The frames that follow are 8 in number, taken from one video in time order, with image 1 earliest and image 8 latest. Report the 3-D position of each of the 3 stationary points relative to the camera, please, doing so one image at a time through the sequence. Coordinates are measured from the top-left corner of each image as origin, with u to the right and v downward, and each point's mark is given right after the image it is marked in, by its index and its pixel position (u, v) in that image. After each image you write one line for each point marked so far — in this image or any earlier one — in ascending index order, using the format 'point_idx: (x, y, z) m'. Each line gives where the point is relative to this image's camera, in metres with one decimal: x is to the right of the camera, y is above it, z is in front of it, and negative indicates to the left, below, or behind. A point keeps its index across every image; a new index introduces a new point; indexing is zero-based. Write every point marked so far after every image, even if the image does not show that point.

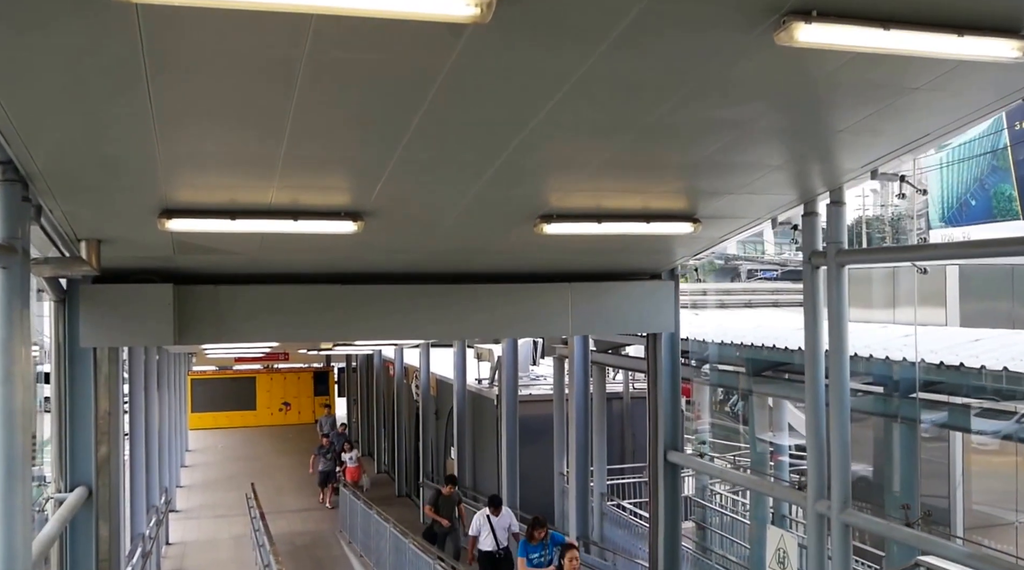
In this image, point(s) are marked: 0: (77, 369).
0: (-3.2, -0.6, +6.4) m
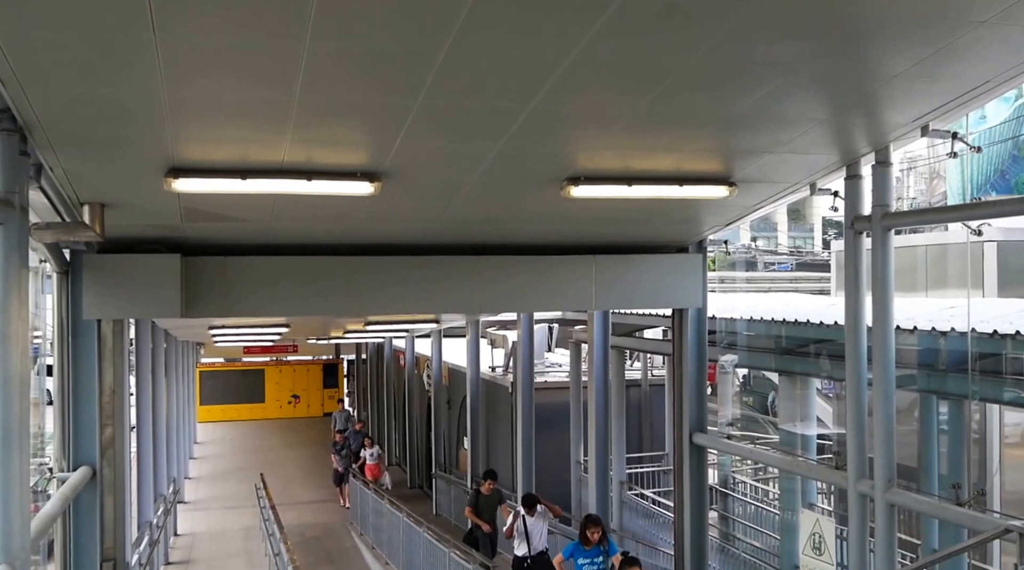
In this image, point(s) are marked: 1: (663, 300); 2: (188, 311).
0: (-3.1, -0.4, +6.1) m
1: (+1.2, -0.1, +6.9) m
2: (-2.3, -0.2, +6.1) m
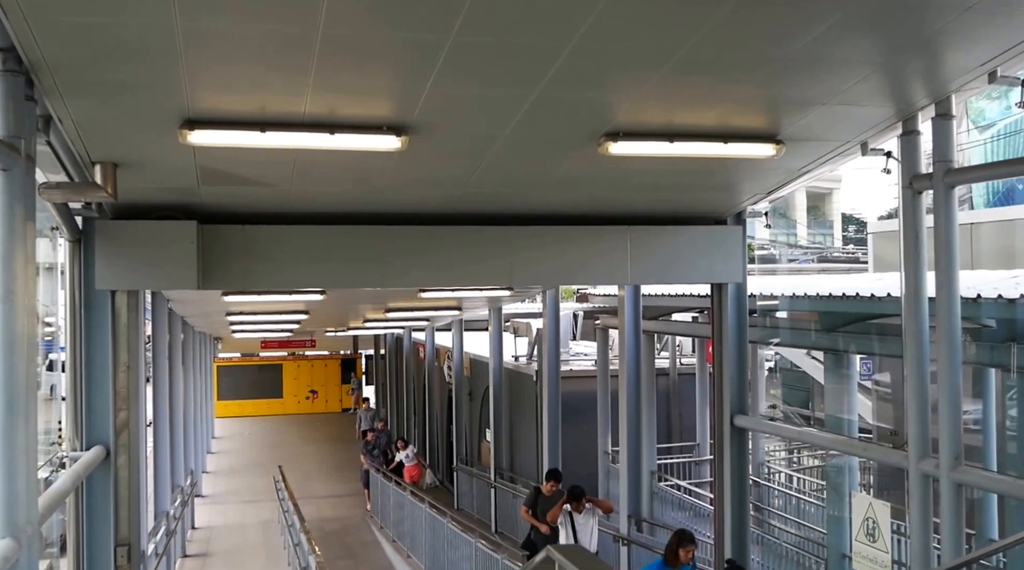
0: (-2.8, -0.2, +5.9) m
1: (+1.5, +0.1, +6.6) m
2: (-2.0, 0.0, +5.8) m
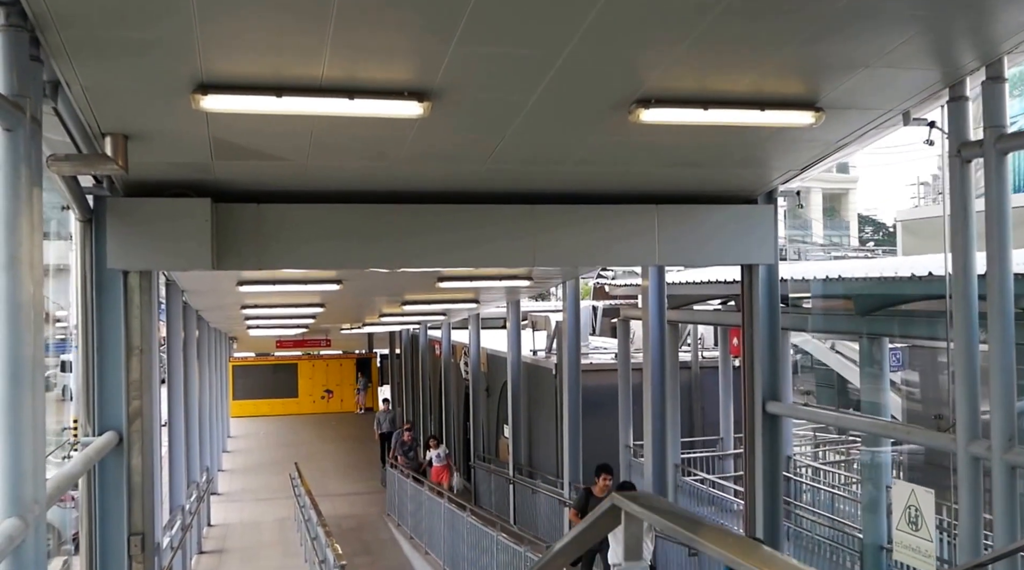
0: (-2.7, -0.1, +5.7) m
1: (+1.6, +0.2, +6.3) m
2: (-1.9, +0.1, +5.6) m
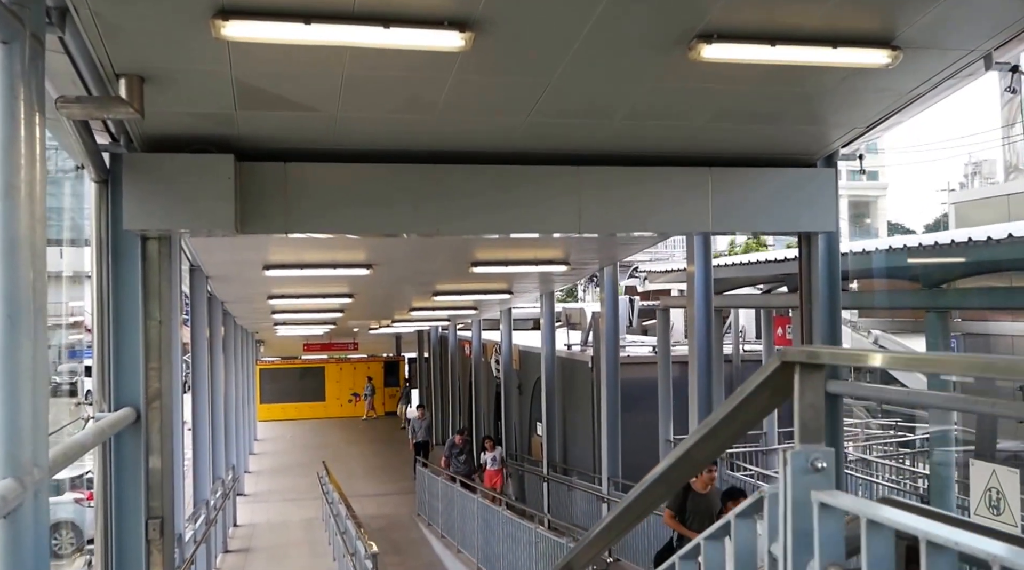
0: (-2.4, +0.1, +5.4) m
1: (+1.9, +0.4, +5.9) m
2: (-1.6, +0.4, +5.2) m
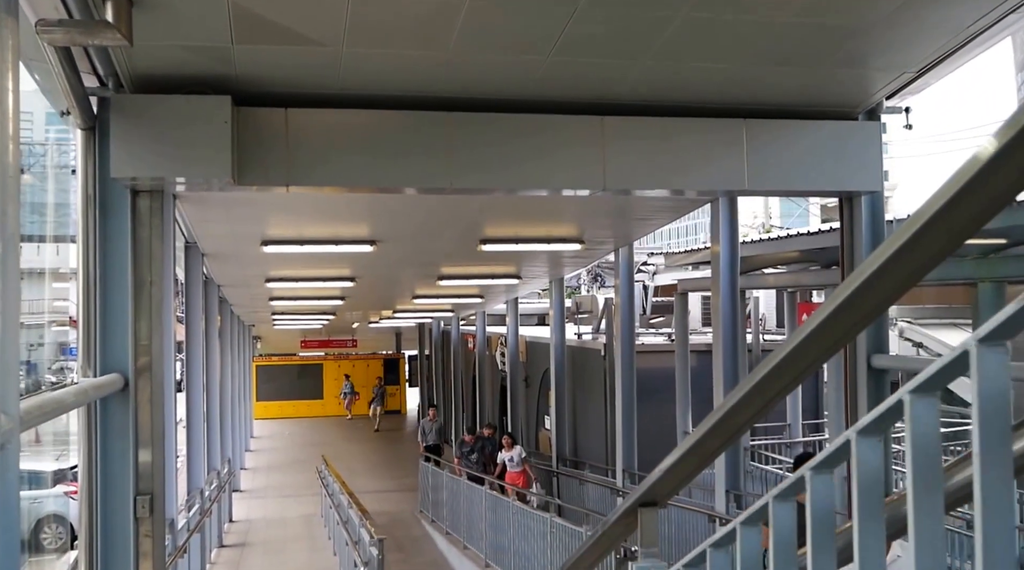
0: (-2.3, +0.4, +4.9) m
1: (+2.0, +0.7, +5.5) m
2: (-1.5, +0.6, +4.8) m
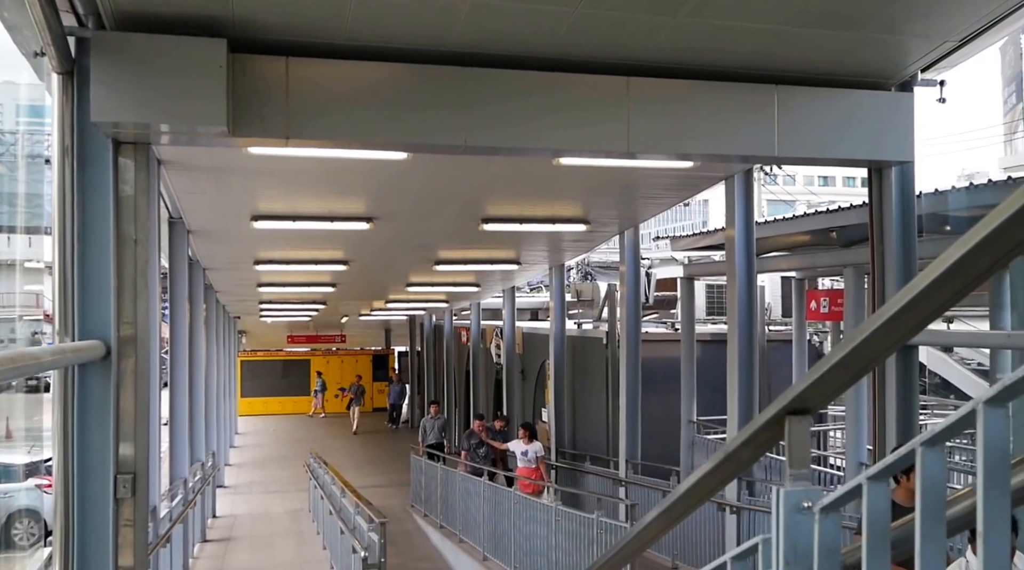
0: (-2.2, +0.6, +4.6) m
1: (+2.1, +0.8, +5.2) m
2: (-1.4, +0.8, +4.4) m
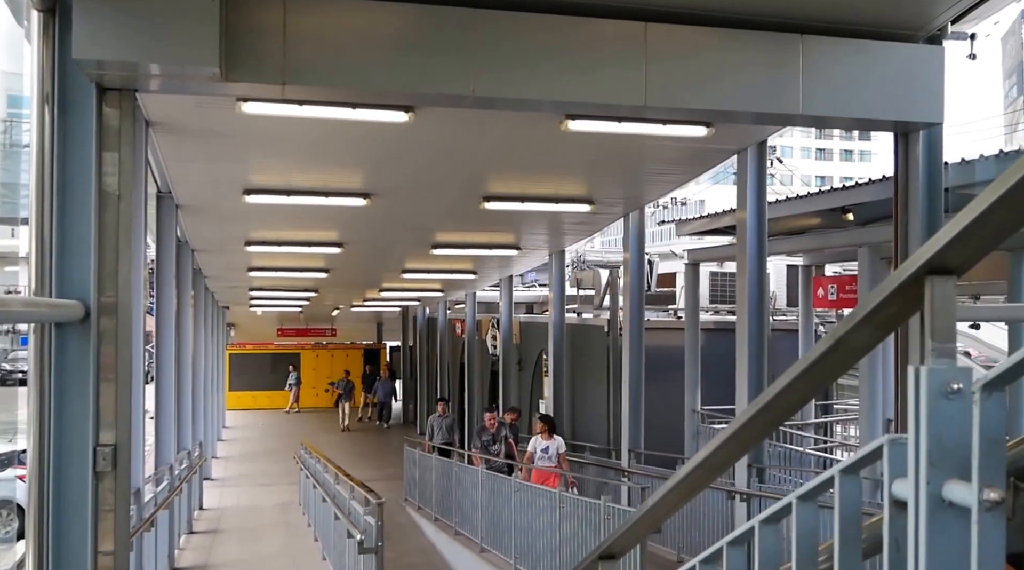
0: (-2.2, +0.8, +4.2) m
1: (+2.2, +1.0, +4.9) m
2: (-1.4, +1.0, +4.1) m
